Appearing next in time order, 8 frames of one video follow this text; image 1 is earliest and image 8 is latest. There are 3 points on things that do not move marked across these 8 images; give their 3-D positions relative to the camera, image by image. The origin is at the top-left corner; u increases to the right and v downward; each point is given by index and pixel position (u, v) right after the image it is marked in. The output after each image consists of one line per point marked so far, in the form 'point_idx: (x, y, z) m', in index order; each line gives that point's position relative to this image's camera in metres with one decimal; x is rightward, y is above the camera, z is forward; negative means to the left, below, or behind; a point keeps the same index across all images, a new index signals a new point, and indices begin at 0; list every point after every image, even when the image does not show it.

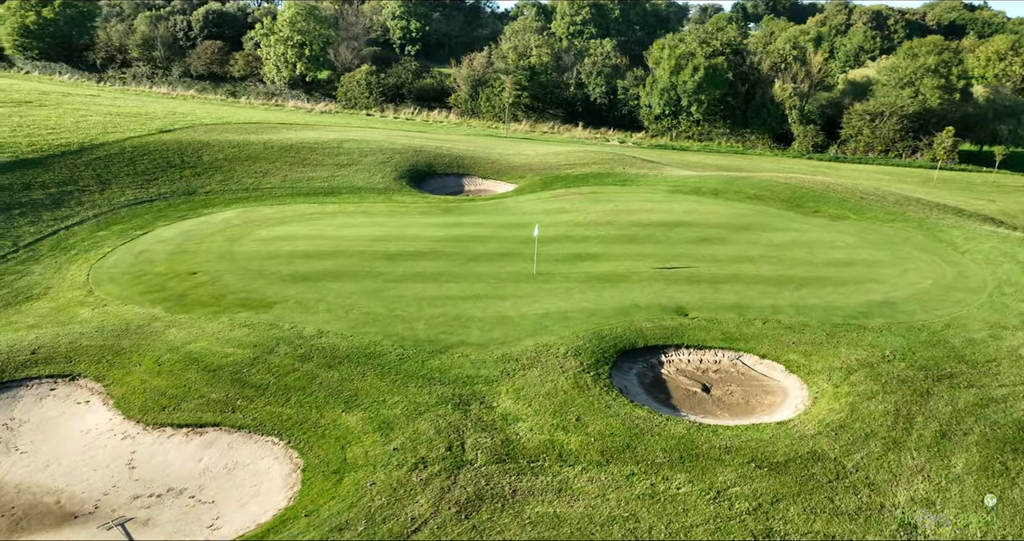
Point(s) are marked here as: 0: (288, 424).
0: (-4.4, -3.0, +13.7) m
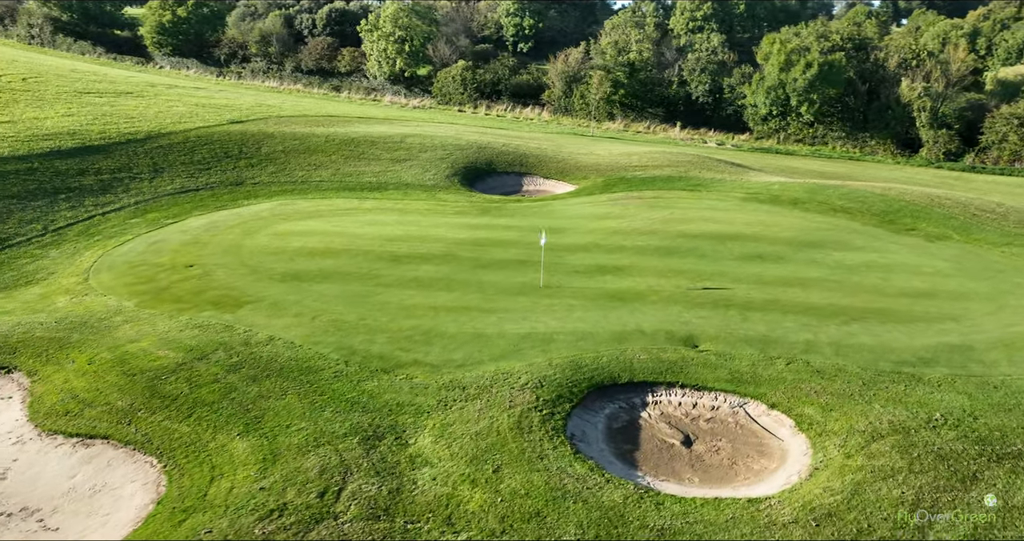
0: (-5.9, -3.0, +12.3) m
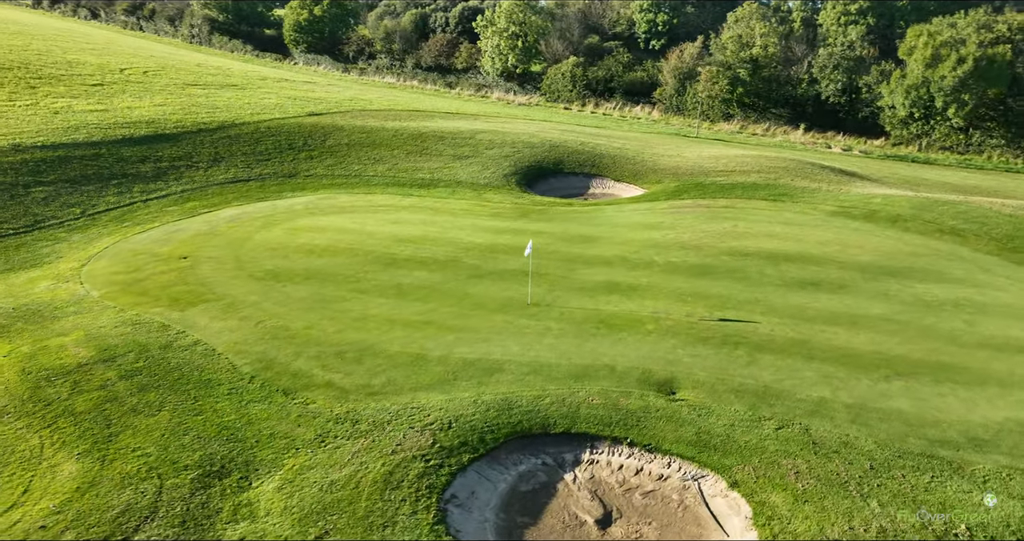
0: (-7.8, -2.9, +11.2) m
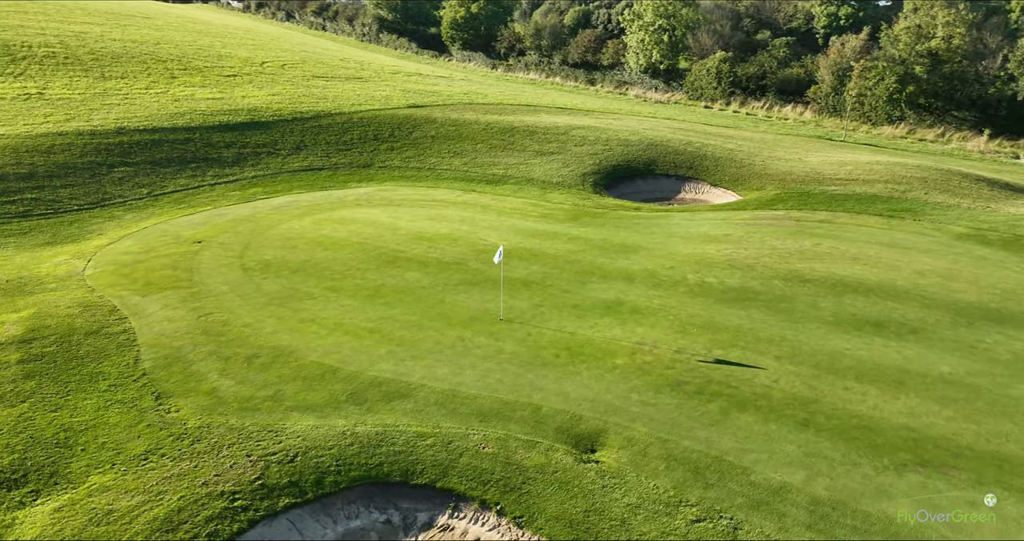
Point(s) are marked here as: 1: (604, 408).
0: (-9.9, -2.5, +10.9) m
1: (+1.5, -2.2, +11.6) m
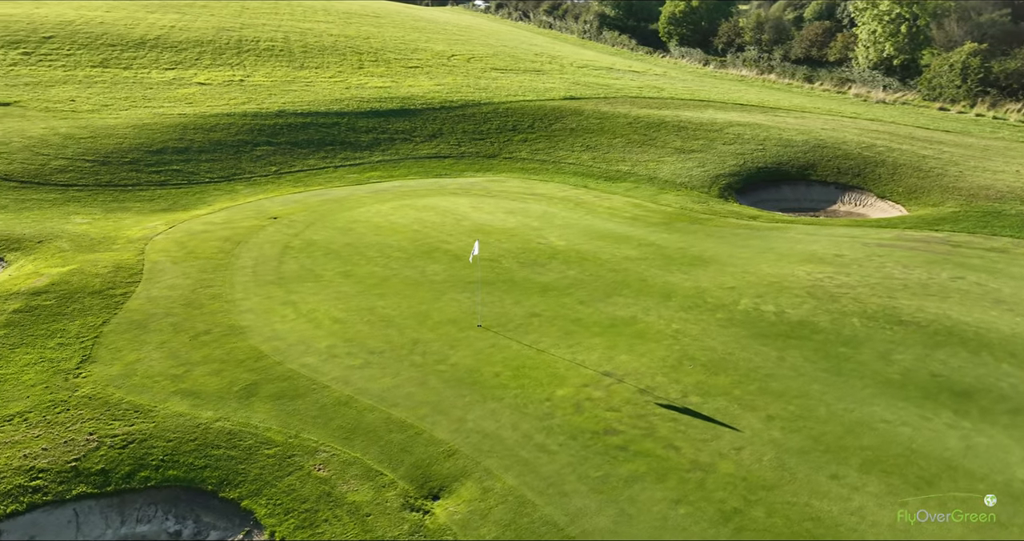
0: (-11.3, -1.5, +12.3) m
1: (-0.3, -2.3, +9.4) m
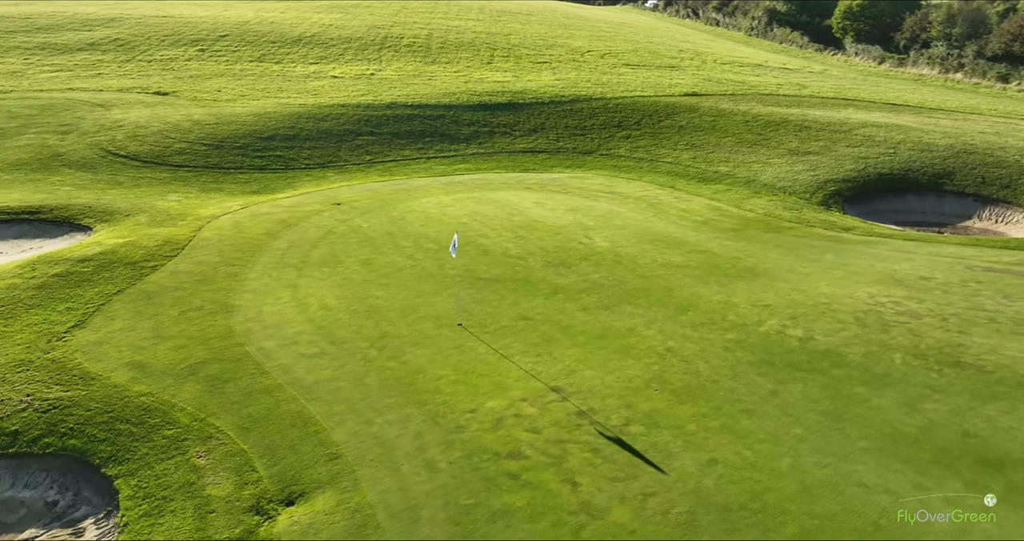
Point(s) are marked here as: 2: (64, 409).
0: (-11.7, -0.7, +13.9) m
1: (-1.6, -2.2, +8.5) m
2: (-6.1, -1.9, +9.8) m
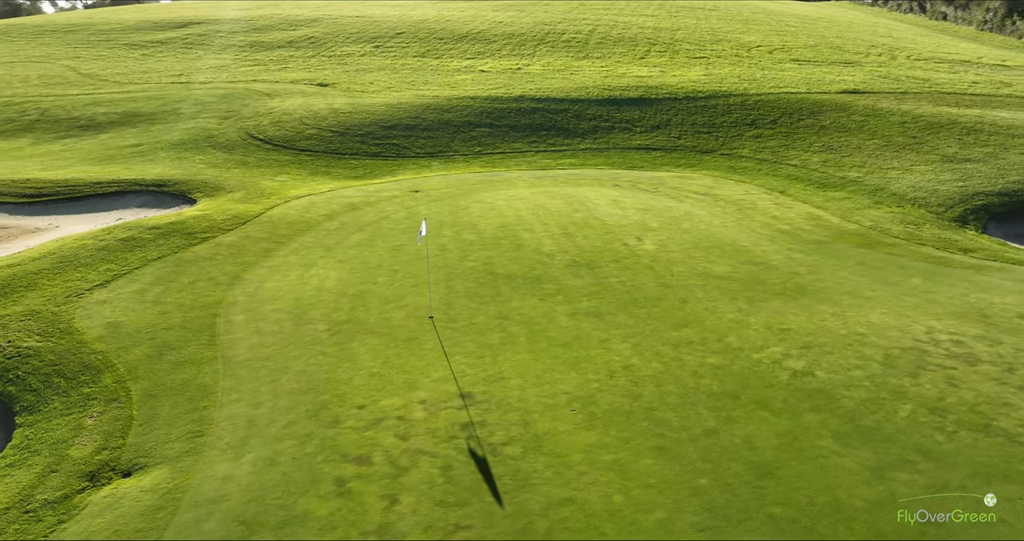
0: (-11.4, +0.3, +15.9) m
1: (-3.2, -1.9, +8.2) m
2: (-7.1, -1.3, +10.5) m
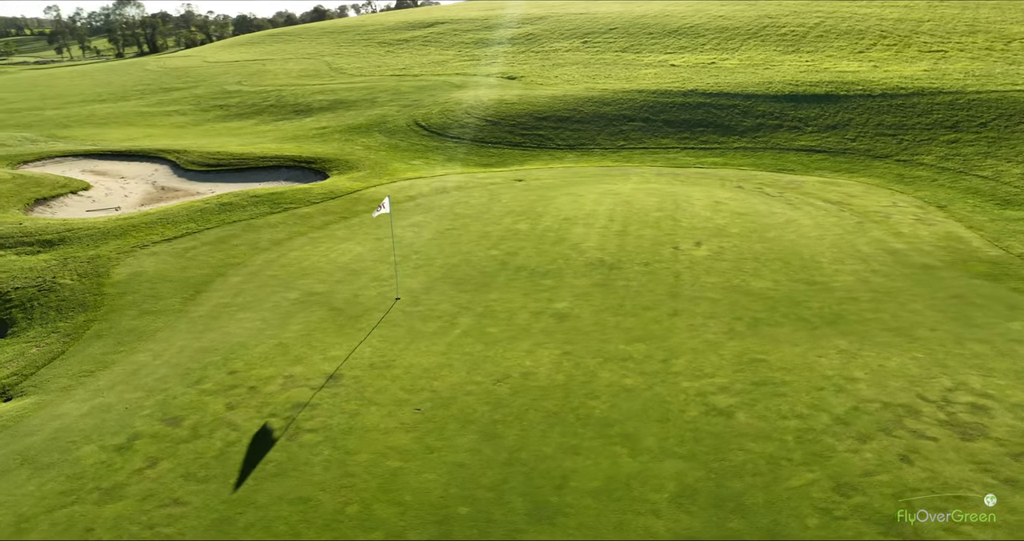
0: (-9.9, +1.5, +18.6) m
1: (-4.9, -1.4, +8.7) m
2: (-7.8, -0.4, +12.1) m
